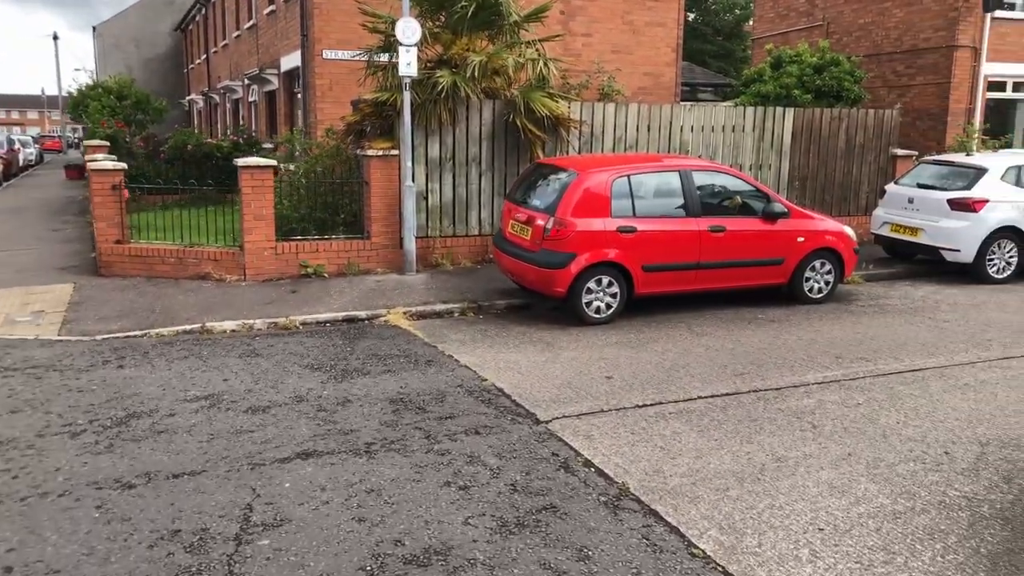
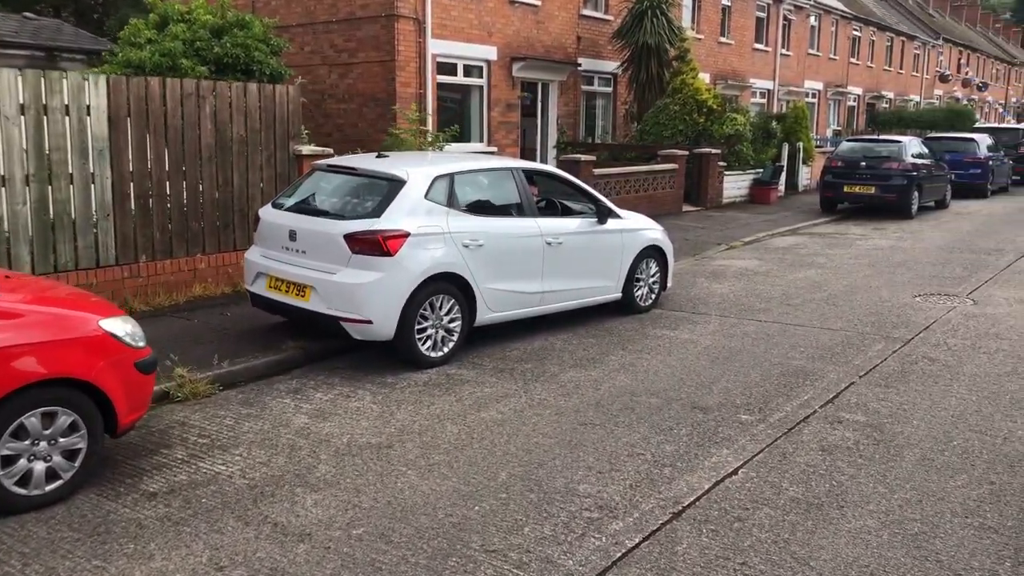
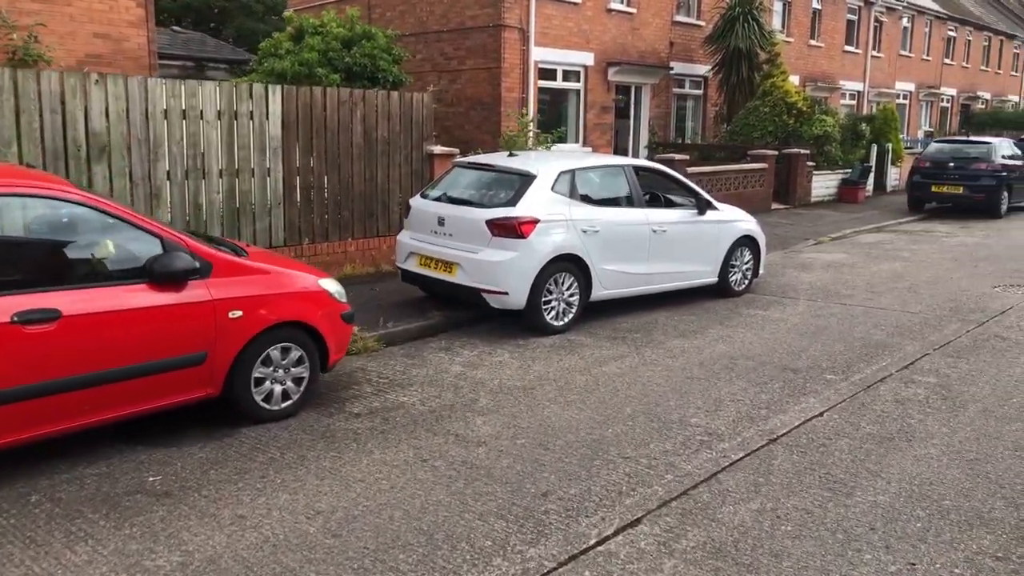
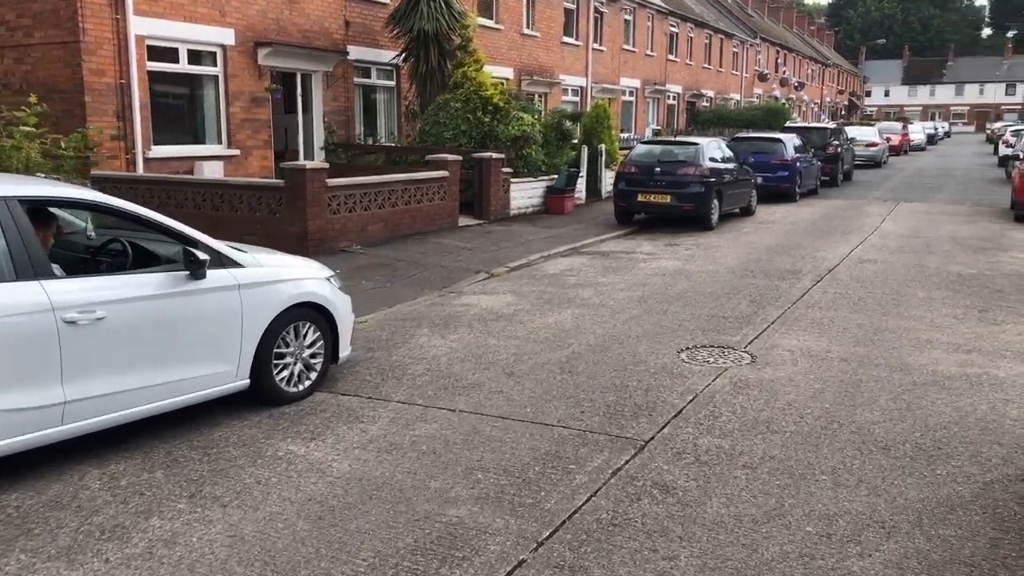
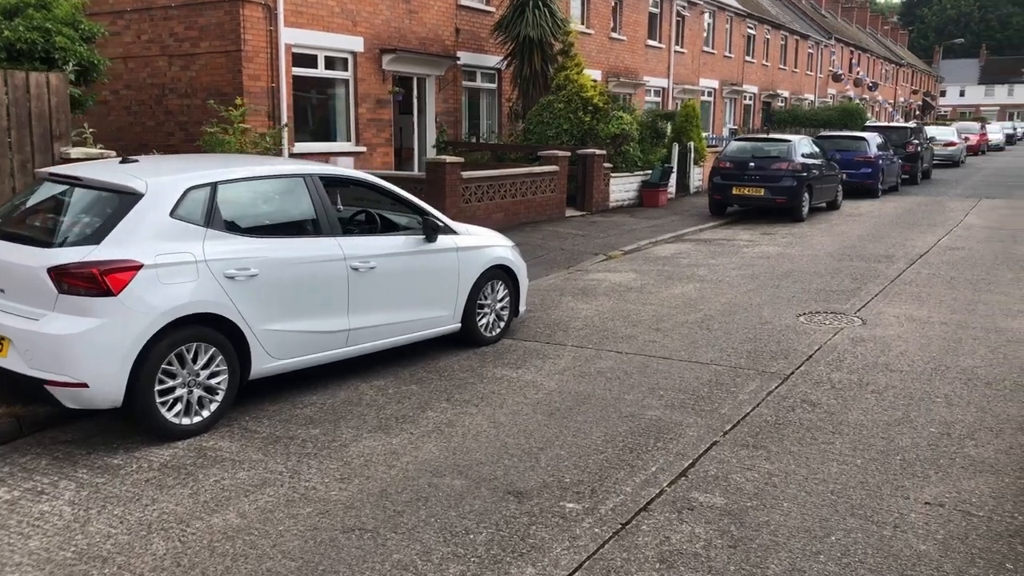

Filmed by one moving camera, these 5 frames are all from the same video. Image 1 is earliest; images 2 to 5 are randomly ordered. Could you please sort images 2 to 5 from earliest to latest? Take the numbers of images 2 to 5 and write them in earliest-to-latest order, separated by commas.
3, 2, 5, 4
